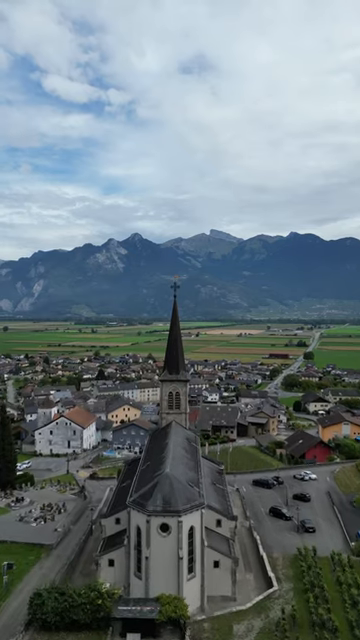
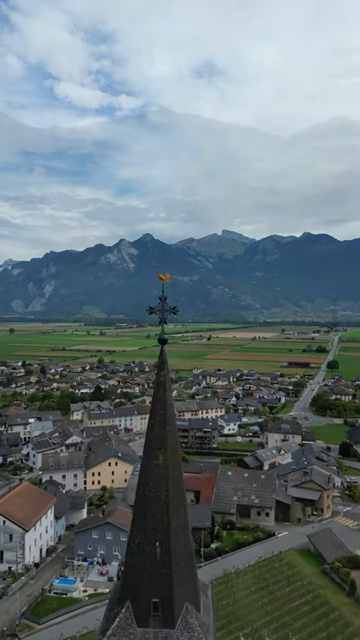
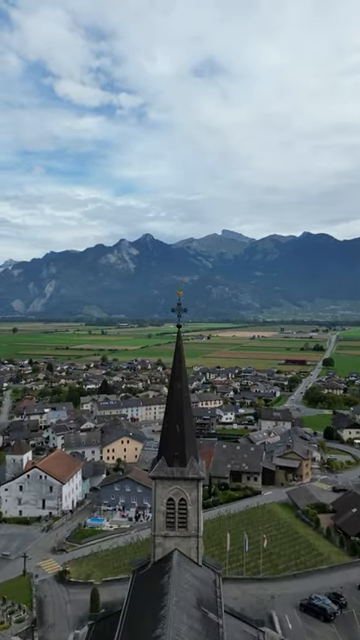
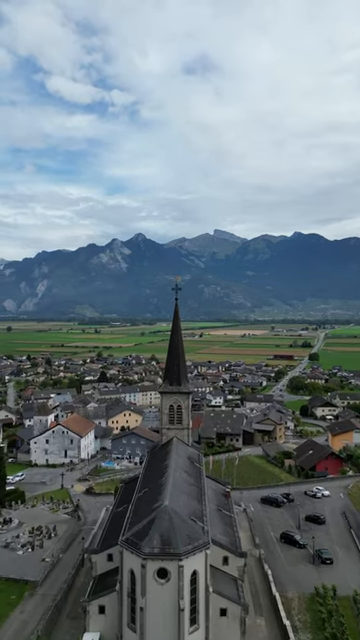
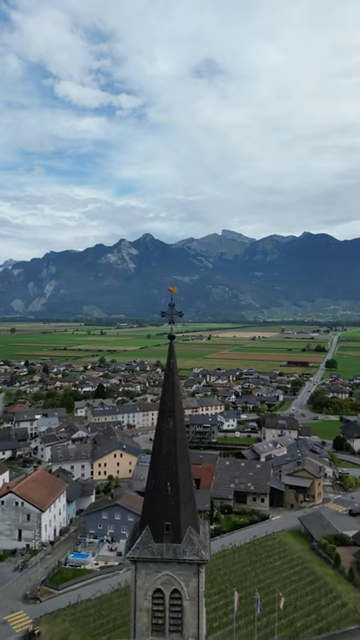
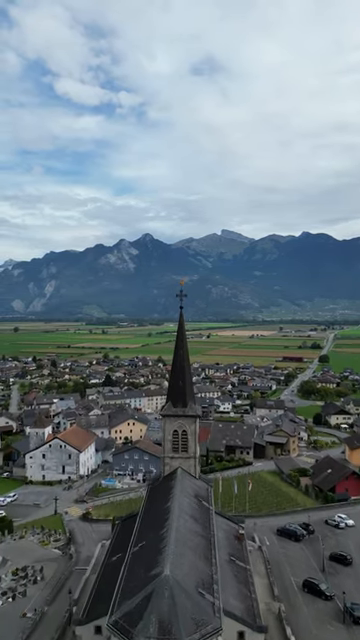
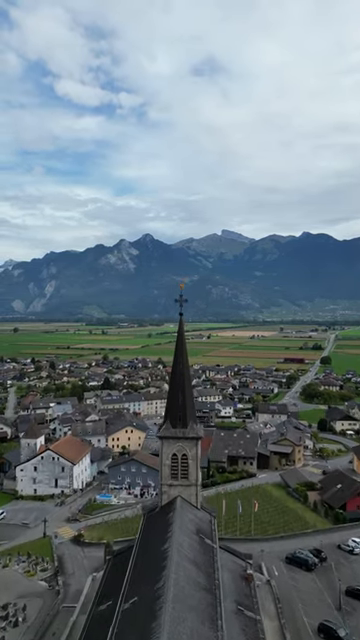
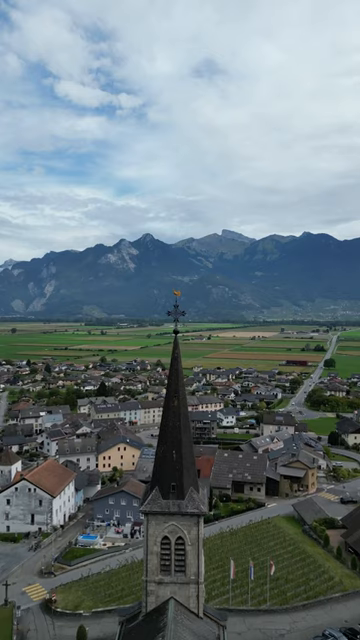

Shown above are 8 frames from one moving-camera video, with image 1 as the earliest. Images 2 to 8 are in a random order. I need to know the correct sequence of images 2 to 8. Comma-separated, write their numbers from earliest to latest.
4, 6, 7, 3, 8, 5, 2
